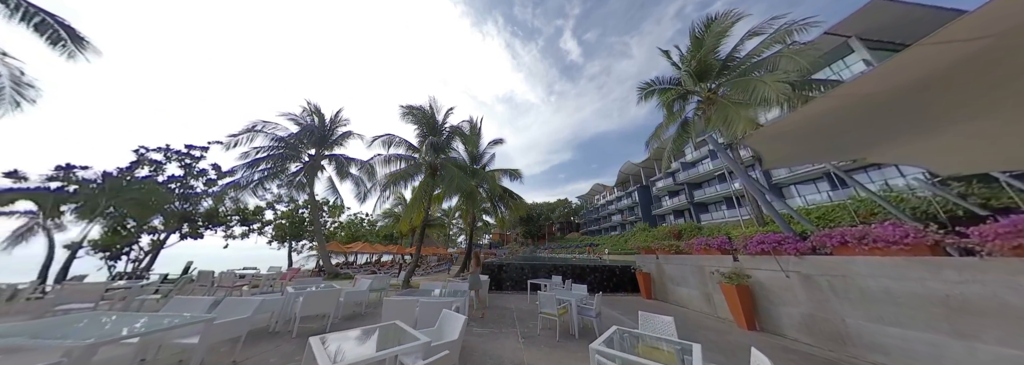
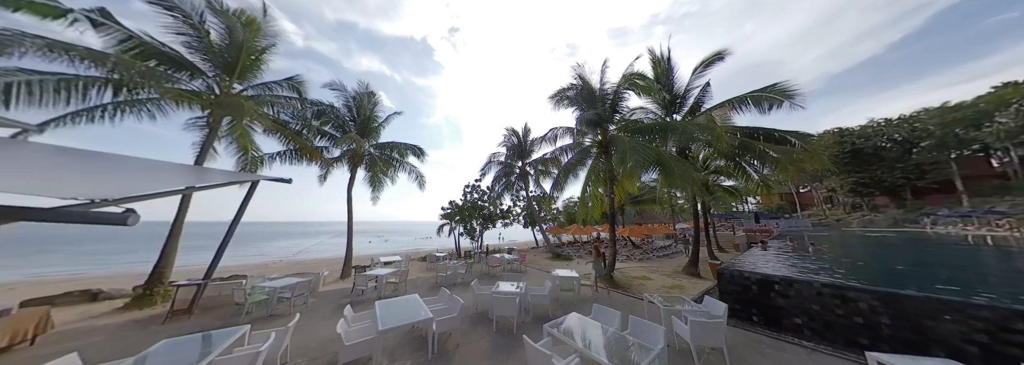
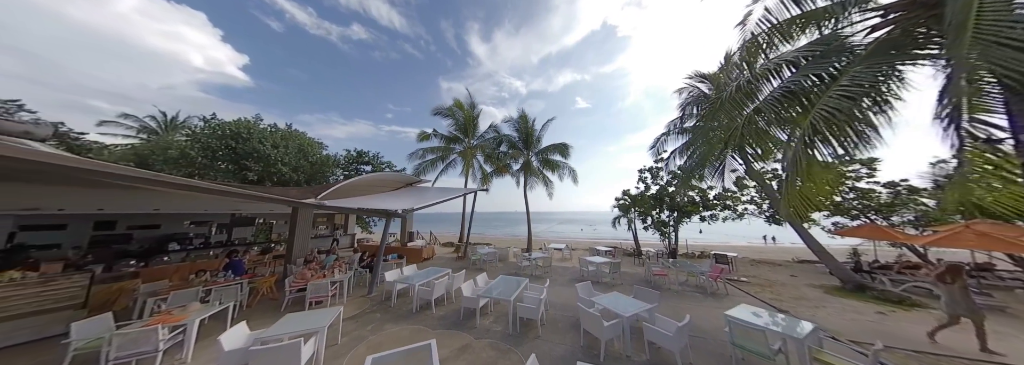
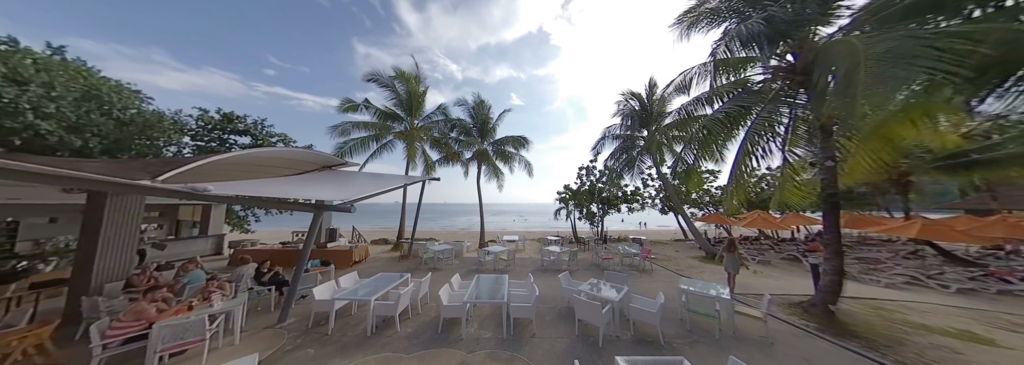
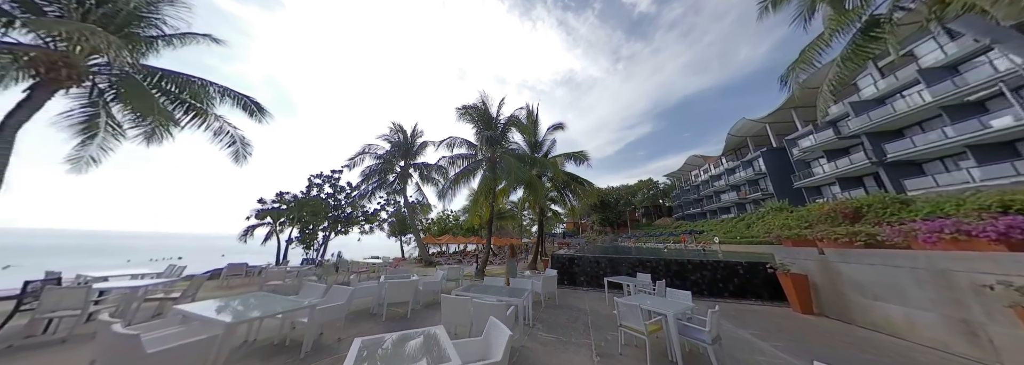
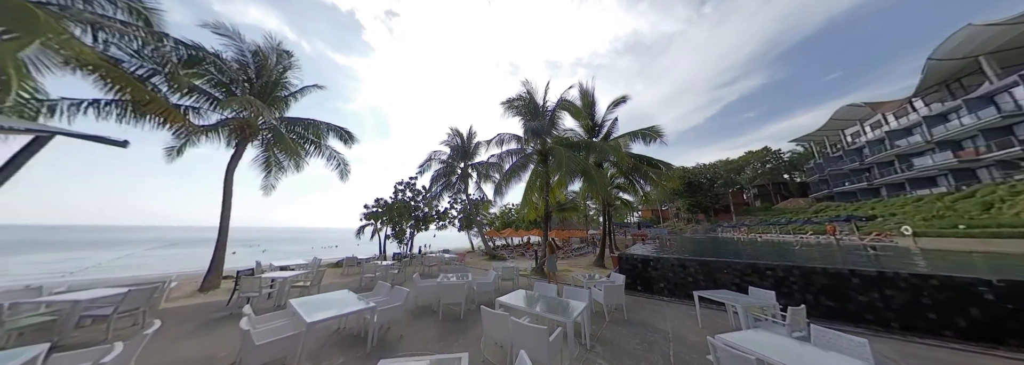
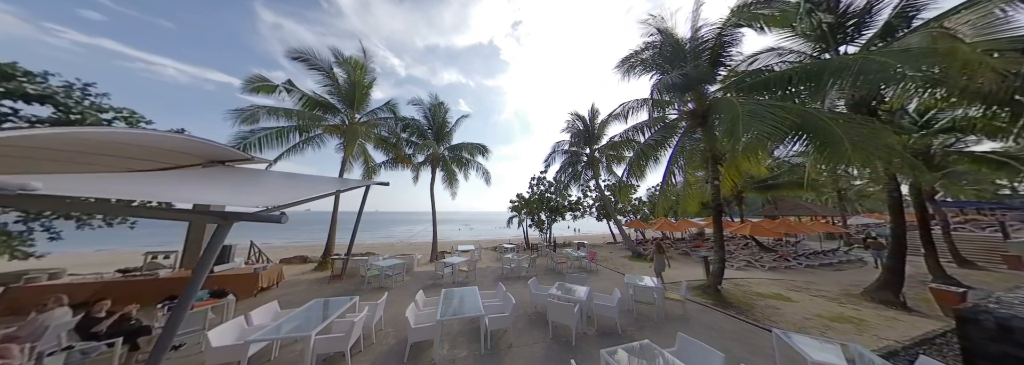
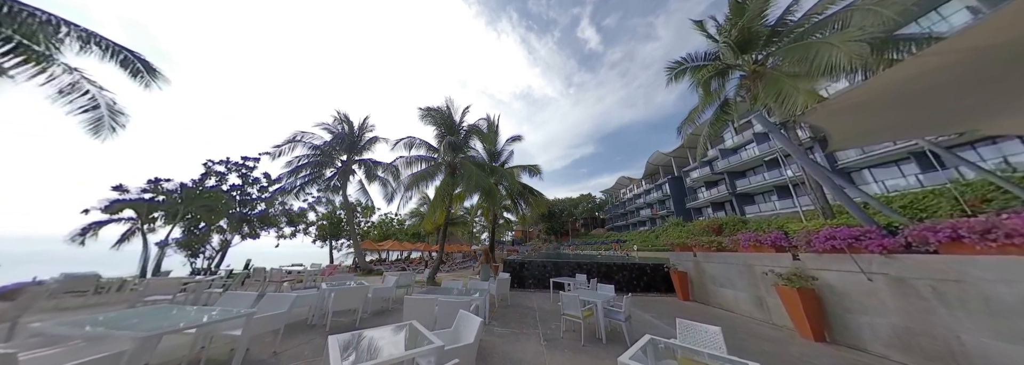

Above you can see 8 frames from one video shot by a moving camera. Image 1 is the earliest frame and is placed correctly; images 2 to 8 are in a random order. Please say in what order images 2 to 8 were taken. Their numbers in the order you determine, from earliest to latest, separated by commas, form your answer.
8, 5, 6, 2, 7, 4, 3
